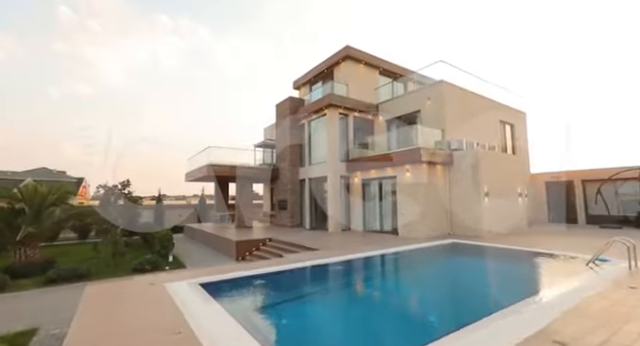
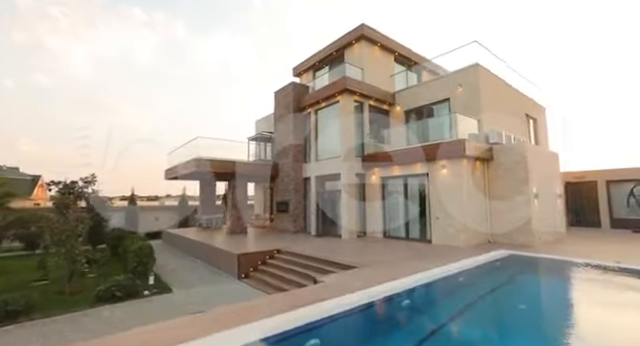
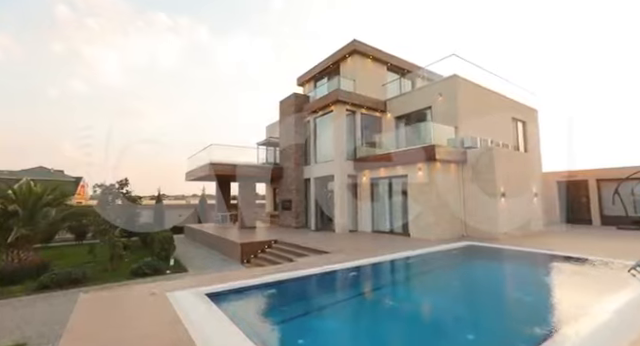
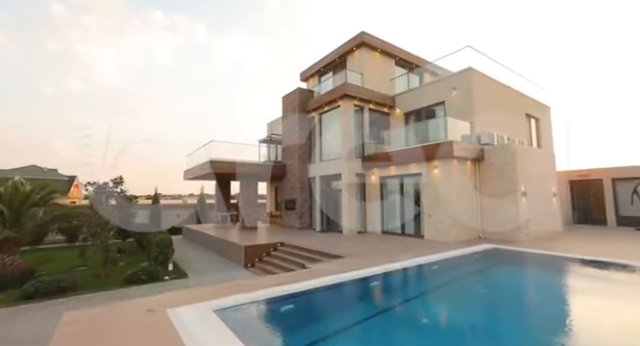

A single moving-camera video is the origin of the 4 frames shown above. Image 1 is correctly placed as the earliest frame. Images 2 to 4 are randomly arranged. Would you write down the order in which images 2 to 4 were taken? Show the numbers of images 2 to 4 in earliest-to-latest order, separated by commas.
3, 4, 2
